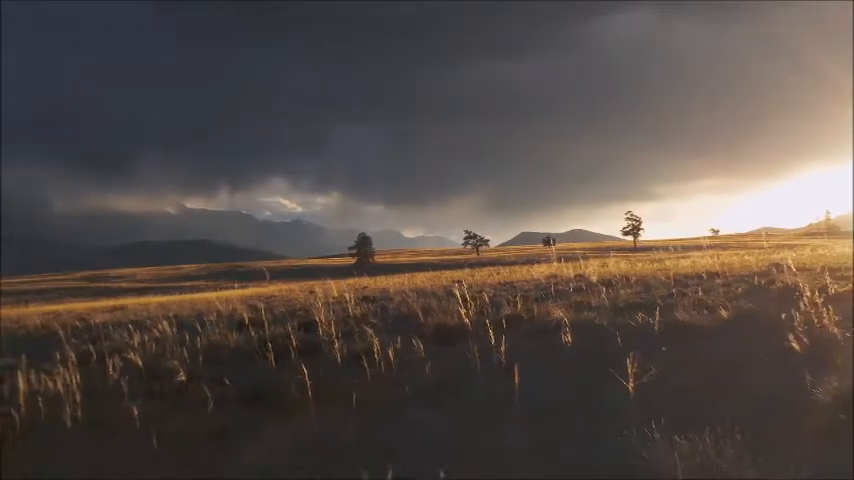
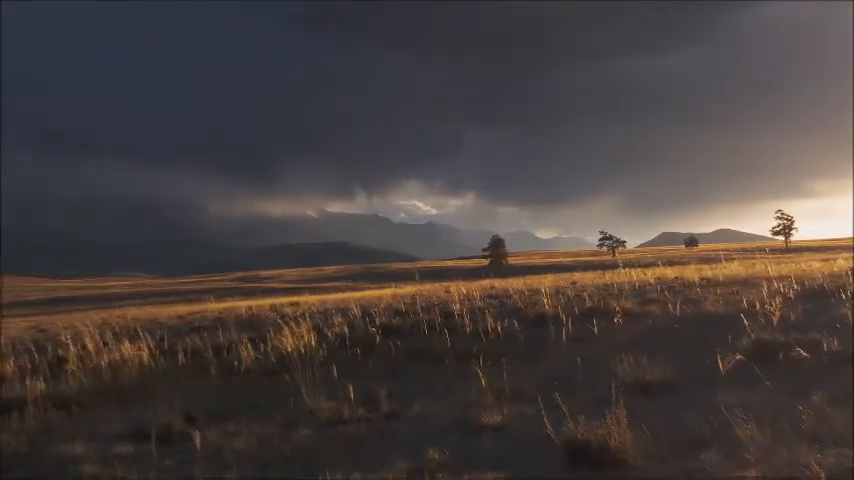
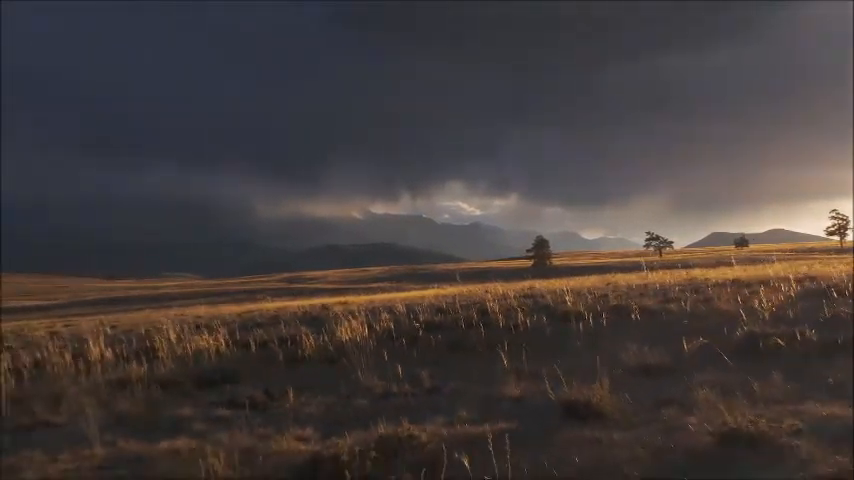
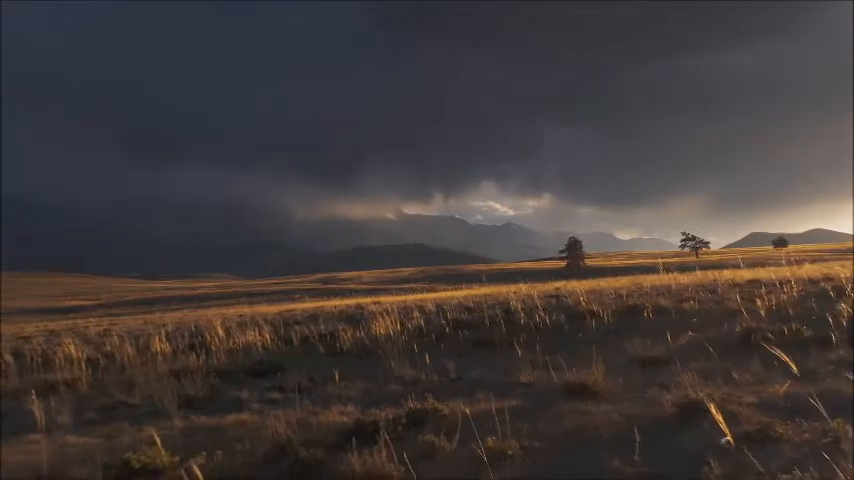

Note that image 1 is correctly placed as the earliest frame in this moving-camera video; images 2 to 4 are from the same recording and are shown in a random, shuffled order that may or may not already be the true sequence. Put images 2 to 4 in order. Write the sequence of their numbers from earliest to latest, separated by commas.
2, 3, 4
